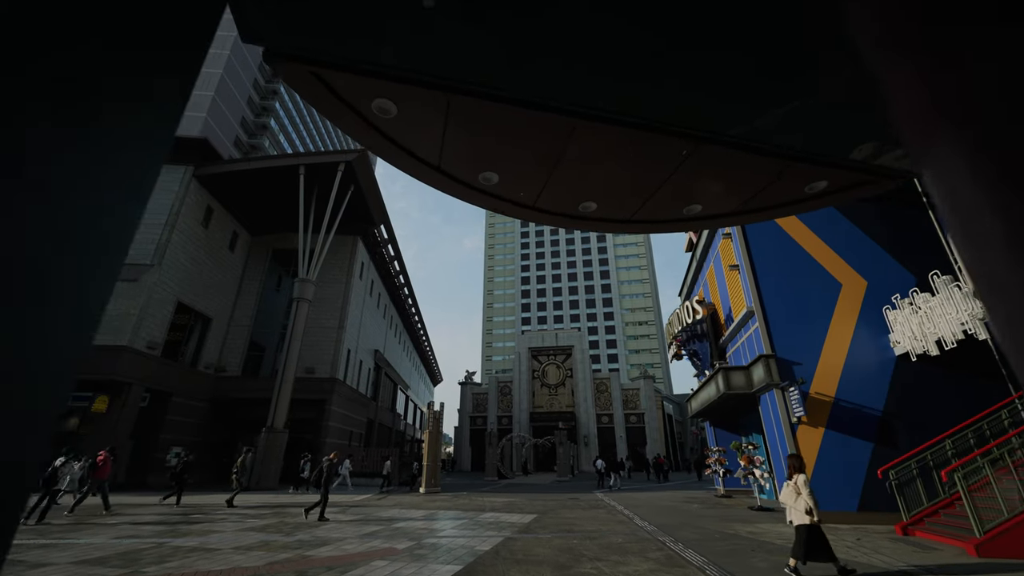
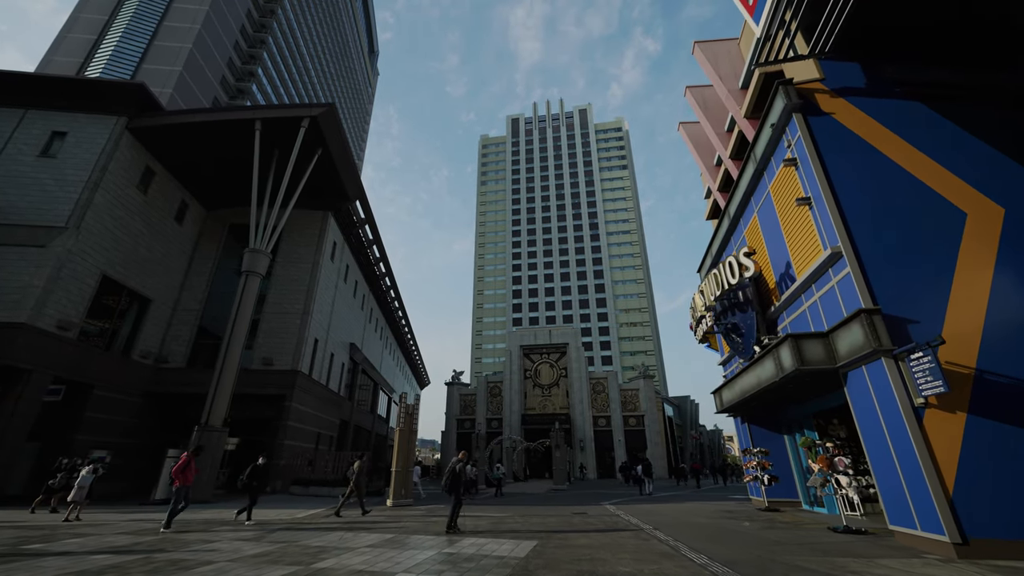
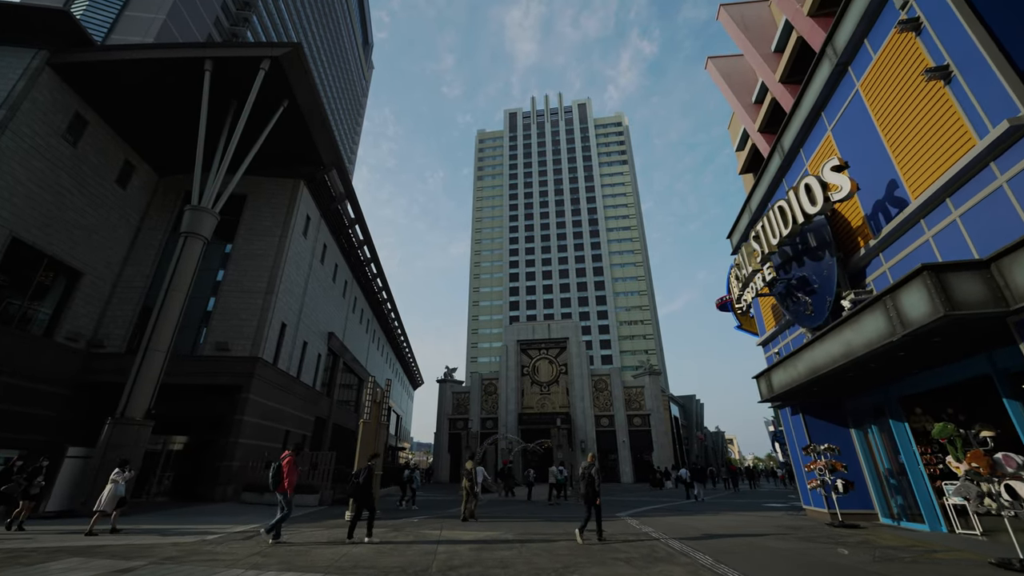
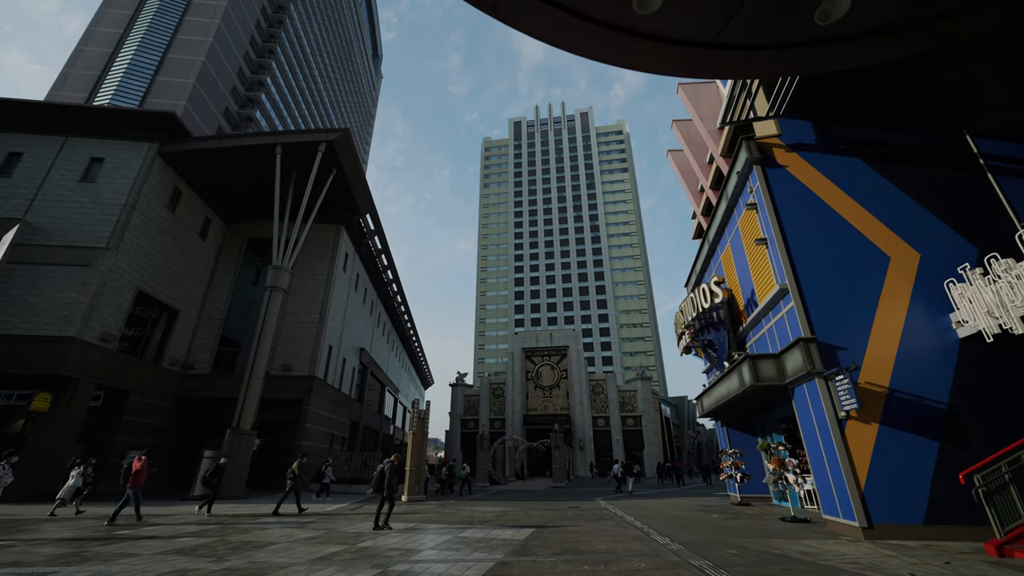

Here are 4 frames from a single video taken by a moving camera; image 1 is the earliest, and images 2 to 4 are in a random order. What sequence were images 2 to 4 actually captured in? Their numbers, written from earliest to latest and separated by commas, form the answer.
4, 2, 3
